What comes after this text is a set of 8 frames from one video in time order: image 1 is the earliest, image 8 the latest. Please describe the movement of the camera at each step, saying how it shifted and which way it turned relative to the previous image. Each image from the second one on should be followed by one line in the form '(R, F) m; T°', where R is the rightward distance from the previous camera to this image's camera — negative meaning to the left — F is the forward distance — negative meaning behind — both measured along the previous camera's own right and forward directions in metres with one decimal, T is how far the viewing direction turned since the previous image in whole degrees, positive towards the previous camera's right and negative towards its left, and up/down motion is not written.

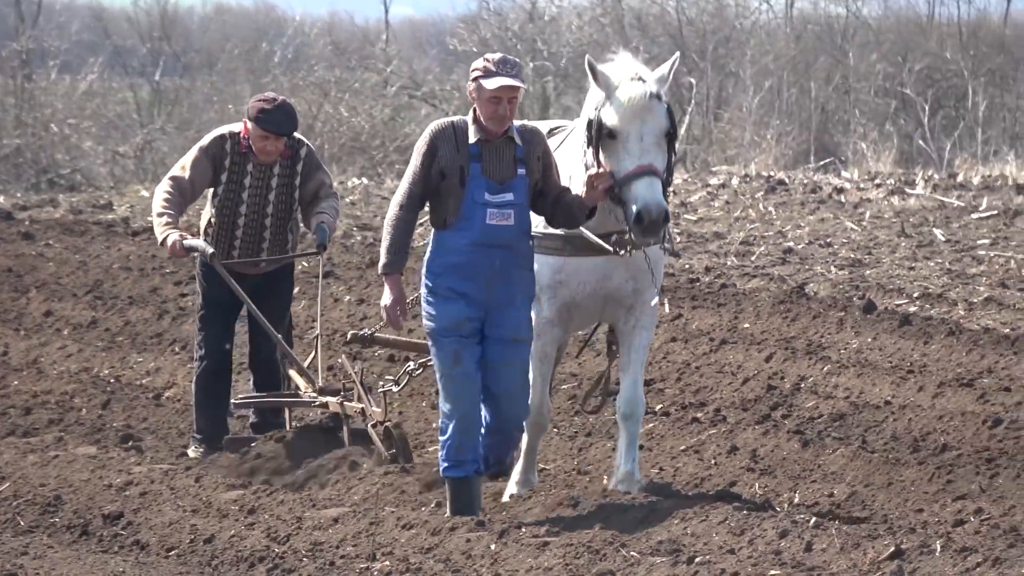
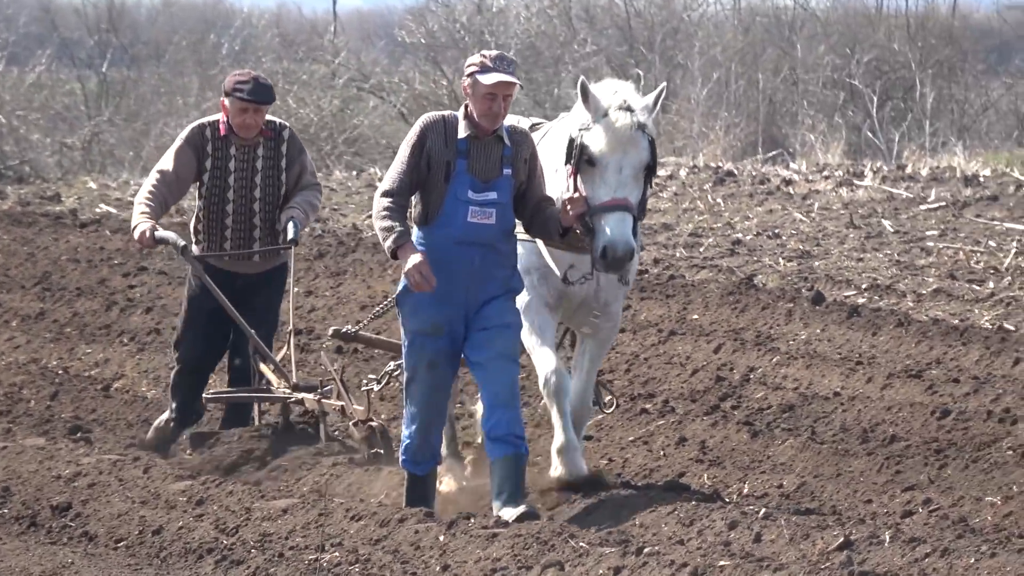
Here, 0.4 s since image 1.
(+0.3, 0.0) m; -2°
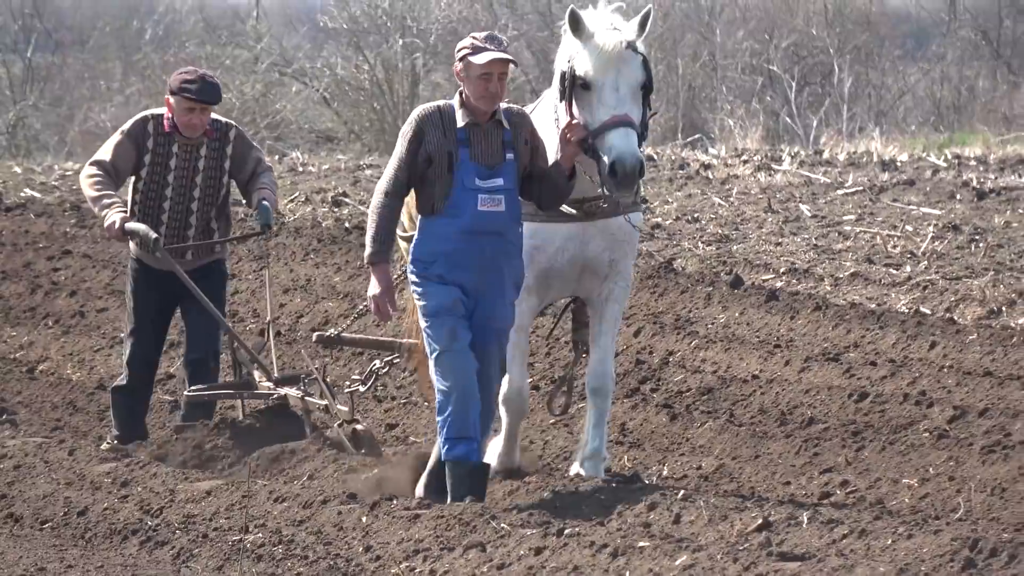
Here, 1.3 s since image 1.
(+0.1, -0.1) m; +2°
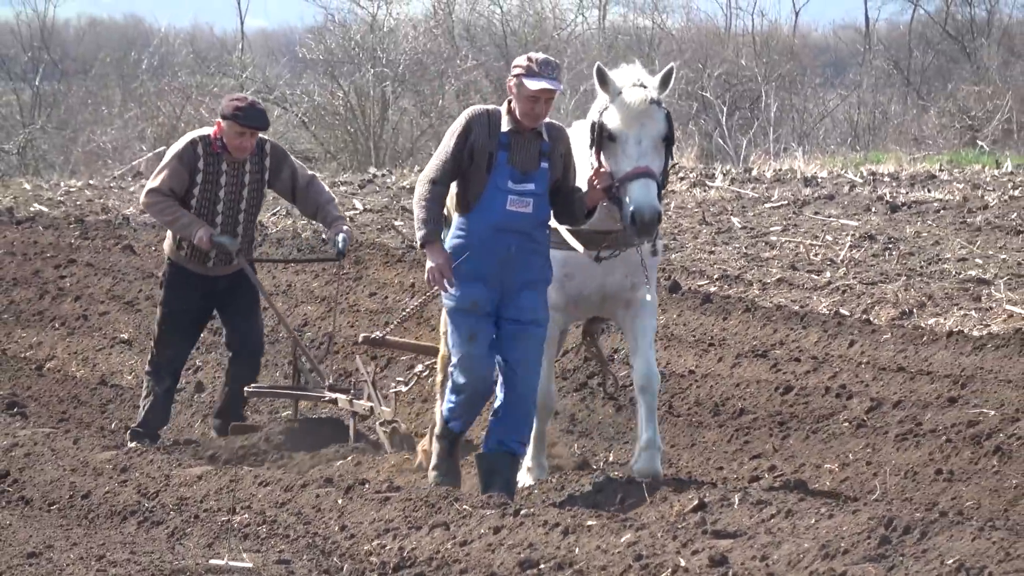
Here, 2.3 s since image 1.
(-0.1, -0.5) m; +2°
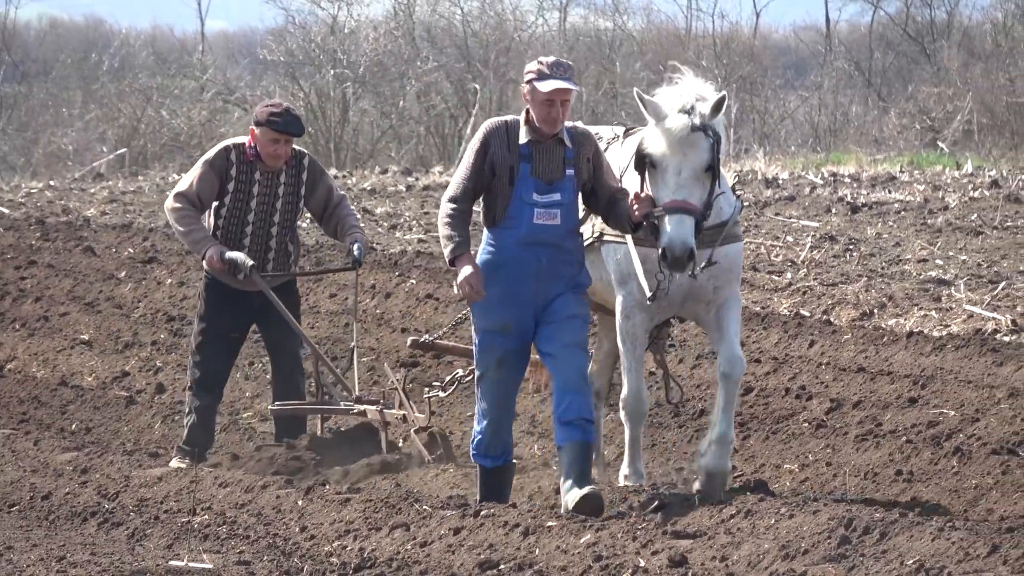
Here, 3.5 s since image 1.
(+0.1, 0.0) m; +1°
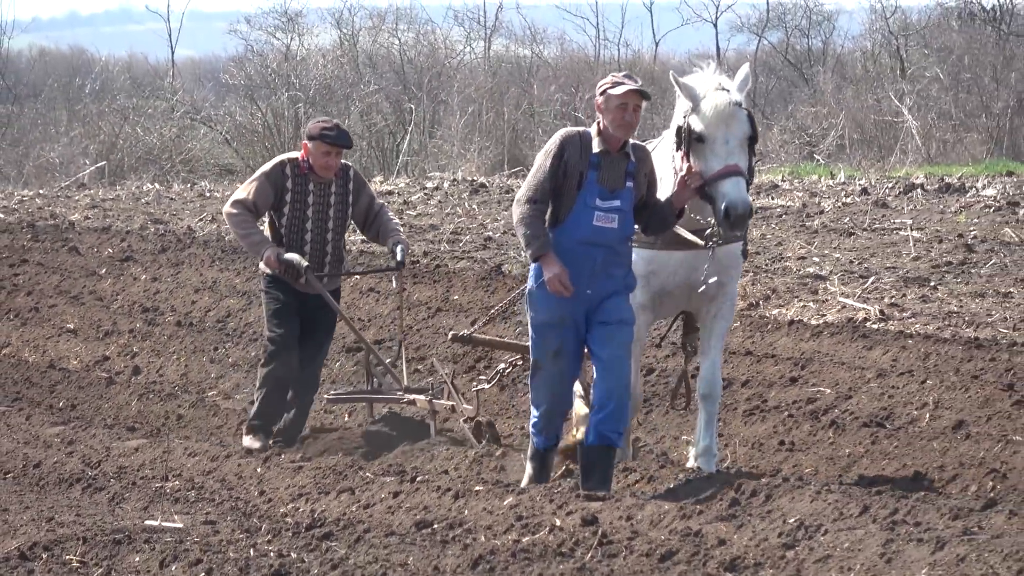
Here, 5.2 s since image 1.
(-0.1, -0.8) m; +4°
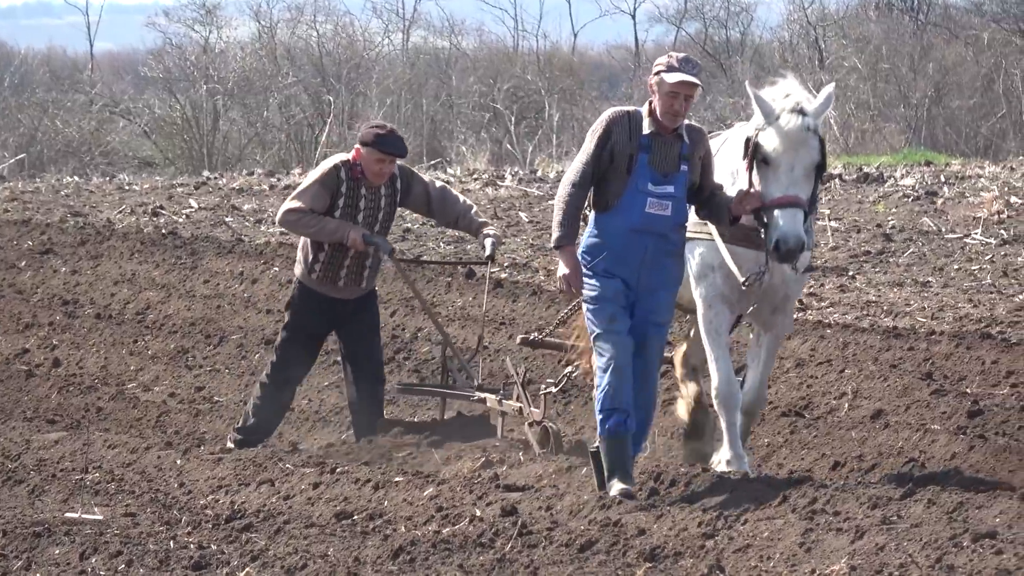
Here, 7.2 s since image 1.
(+0.1, -0.1) m; +2°
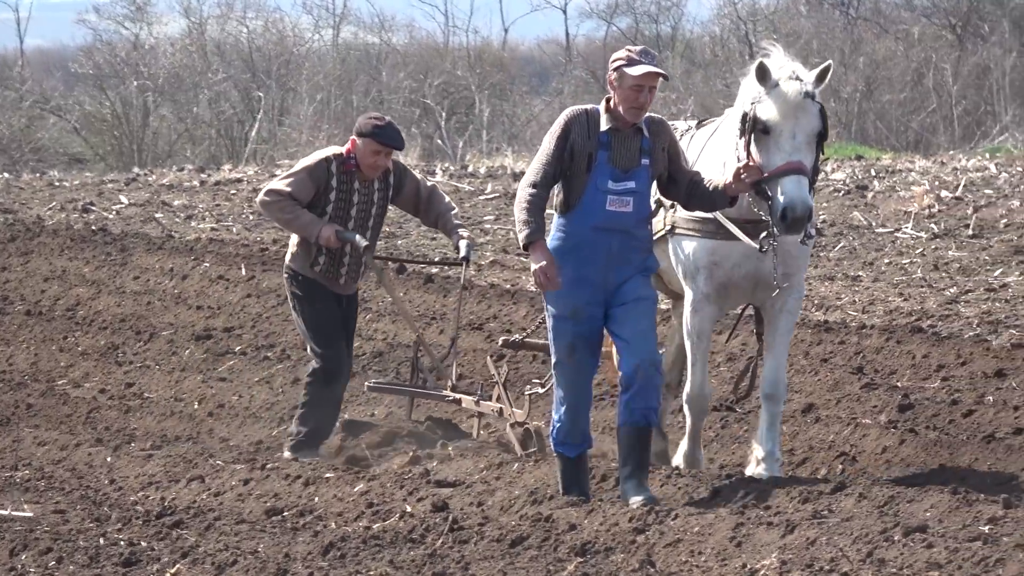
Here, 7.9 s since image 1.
(+0.1, -0.1) m; +2°
